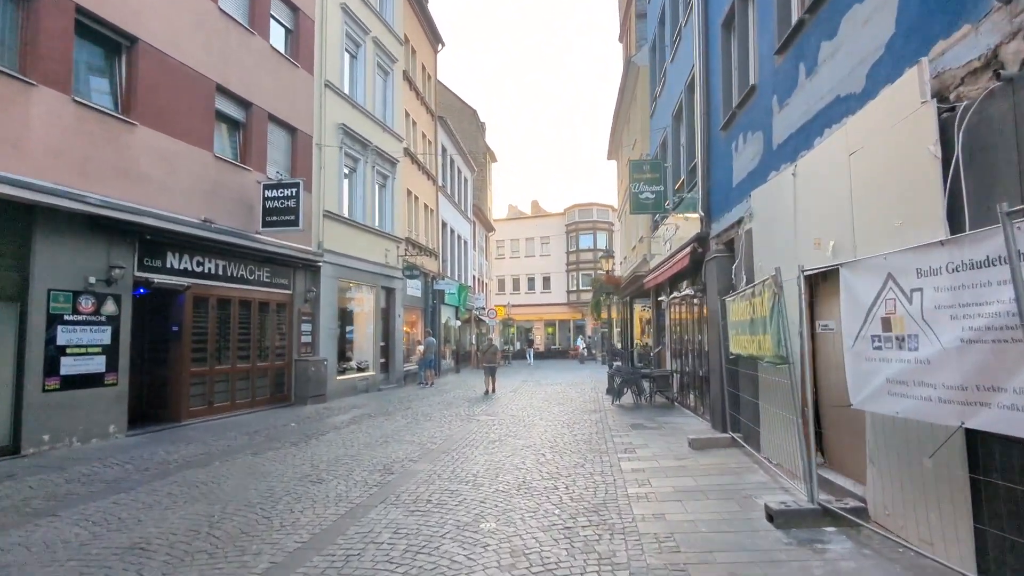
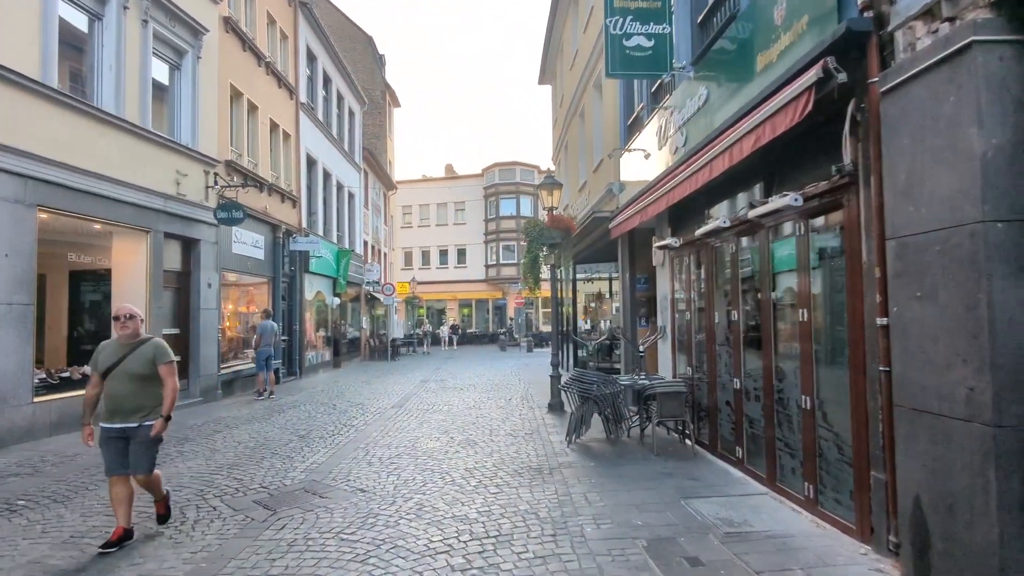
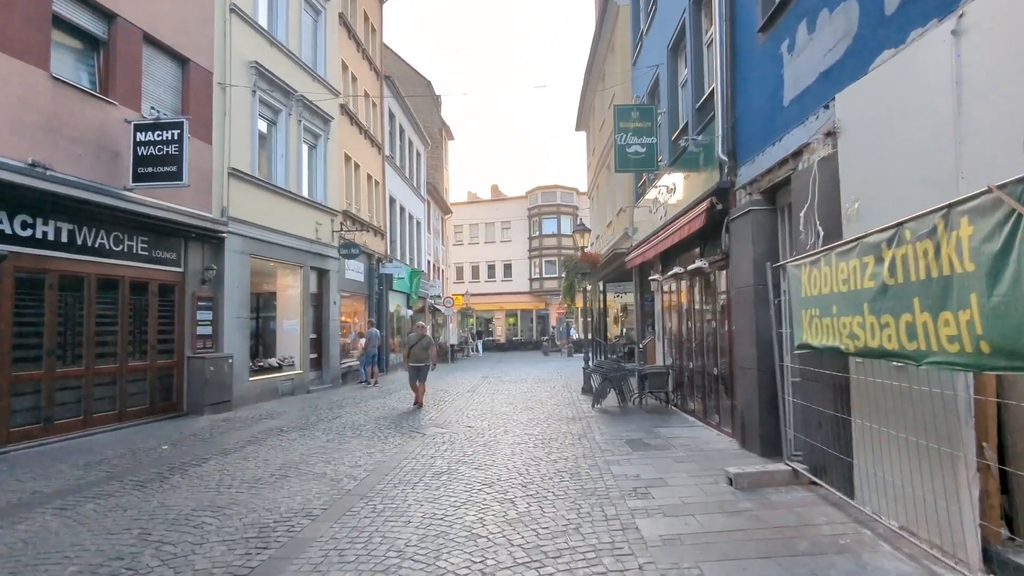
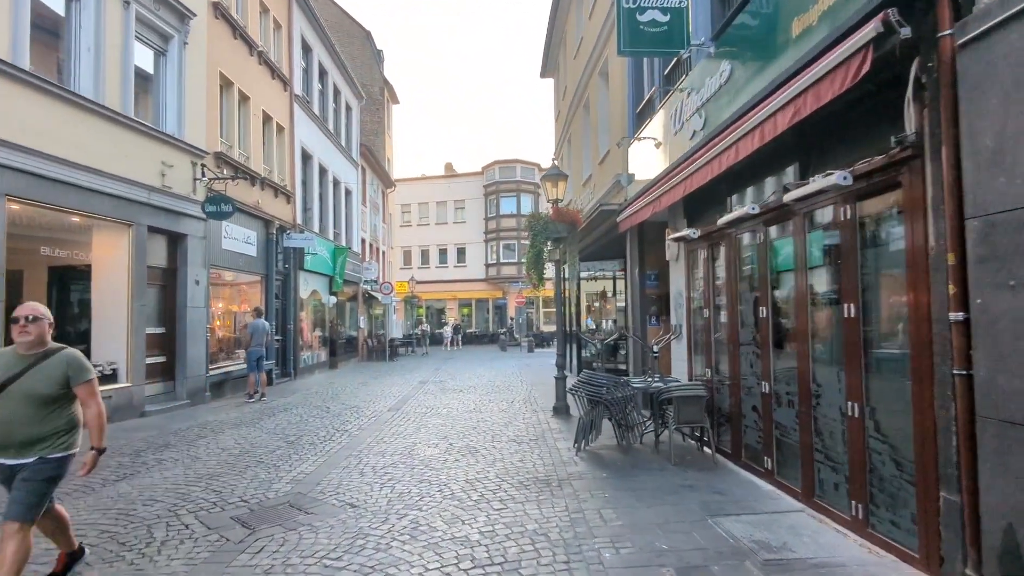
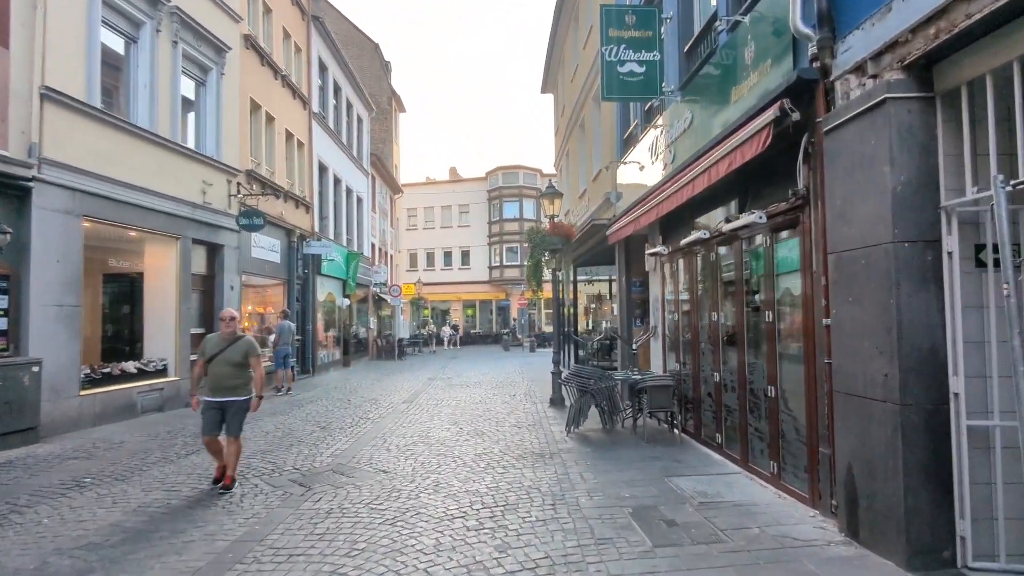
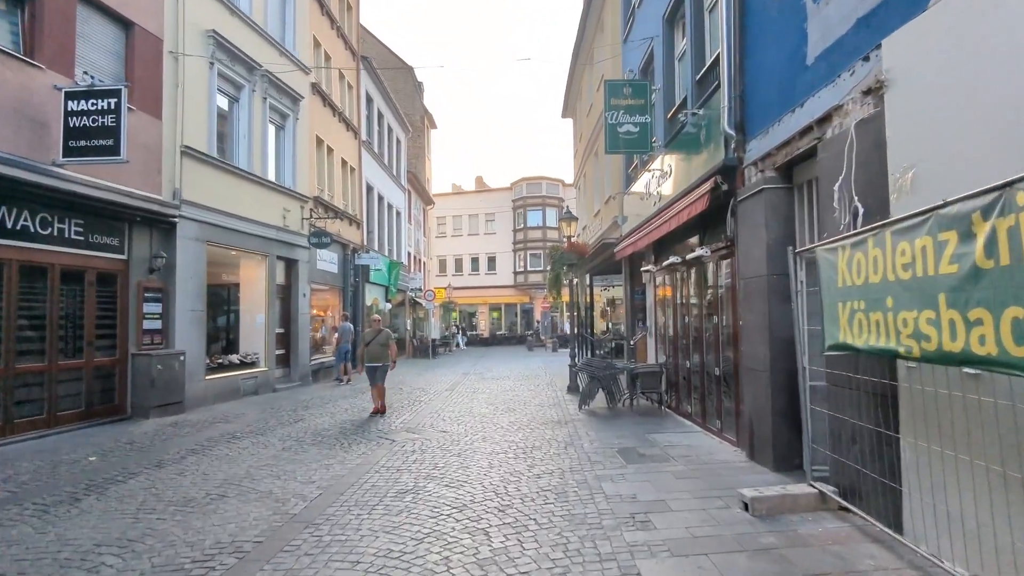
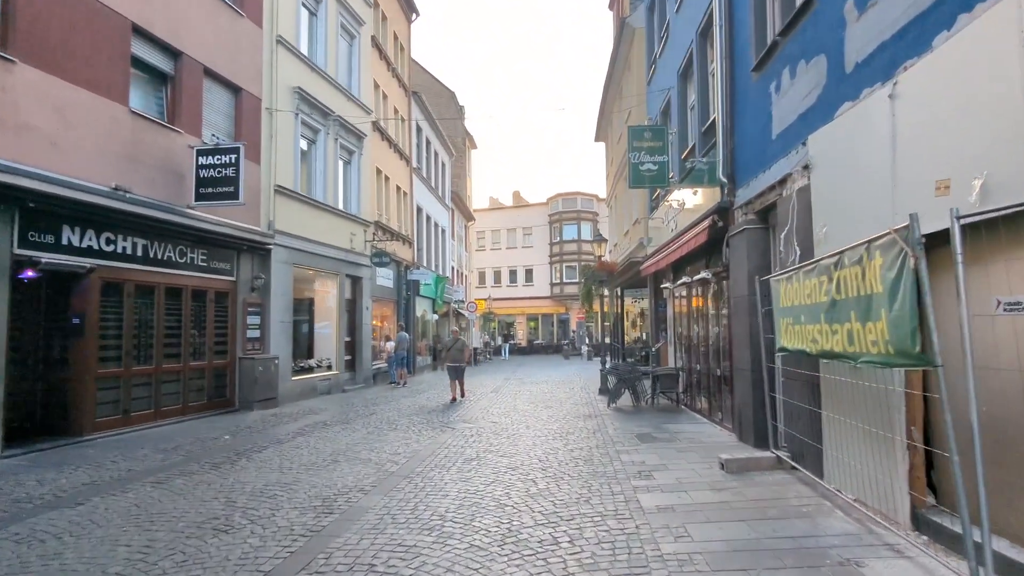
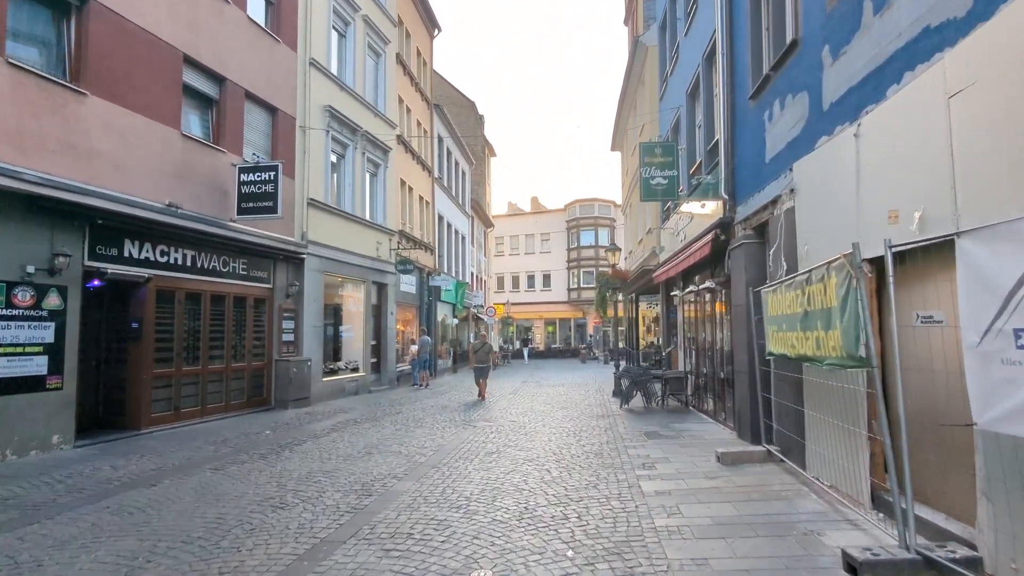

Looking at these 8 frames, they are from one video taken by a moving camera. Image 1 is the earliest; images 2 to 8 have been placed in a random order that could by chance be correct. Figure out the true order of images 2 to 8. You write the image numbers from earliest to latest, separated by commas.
8, 7, 3, 6, 5, 2, 4
